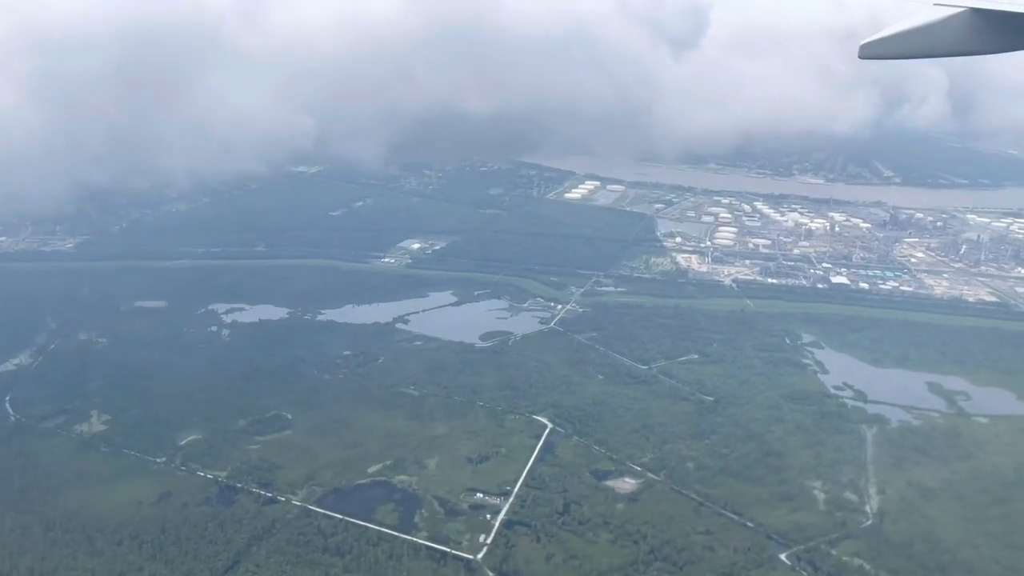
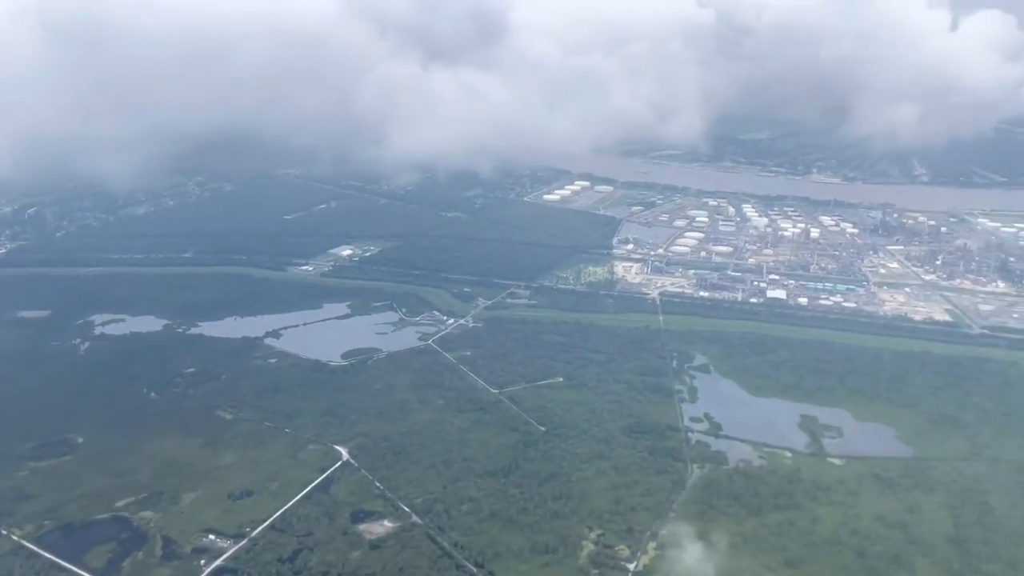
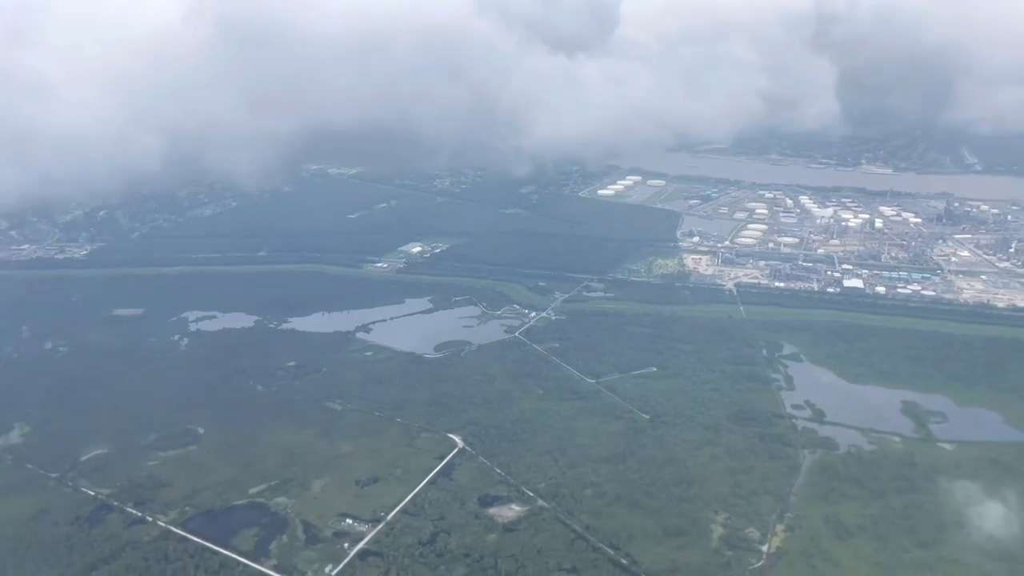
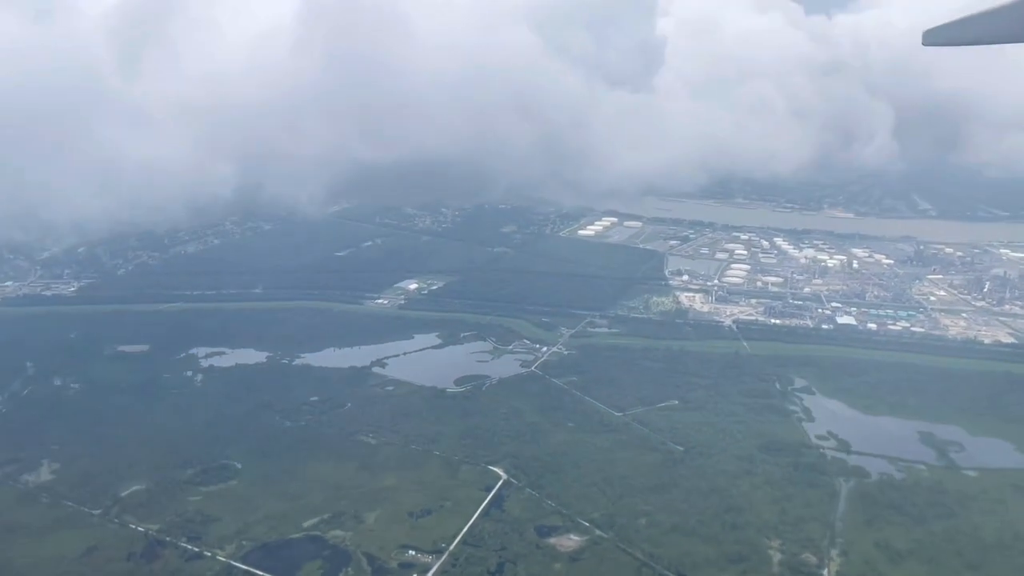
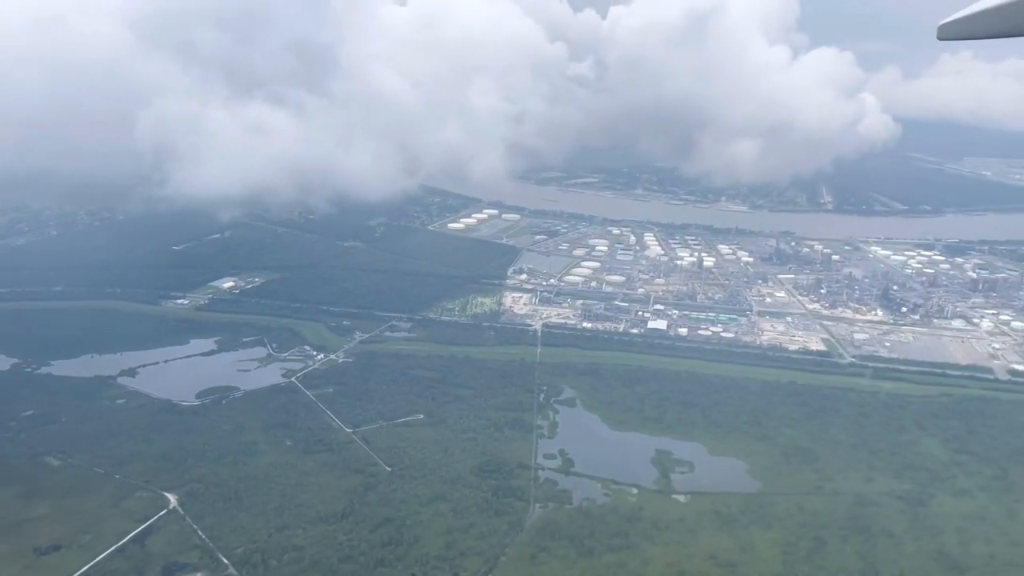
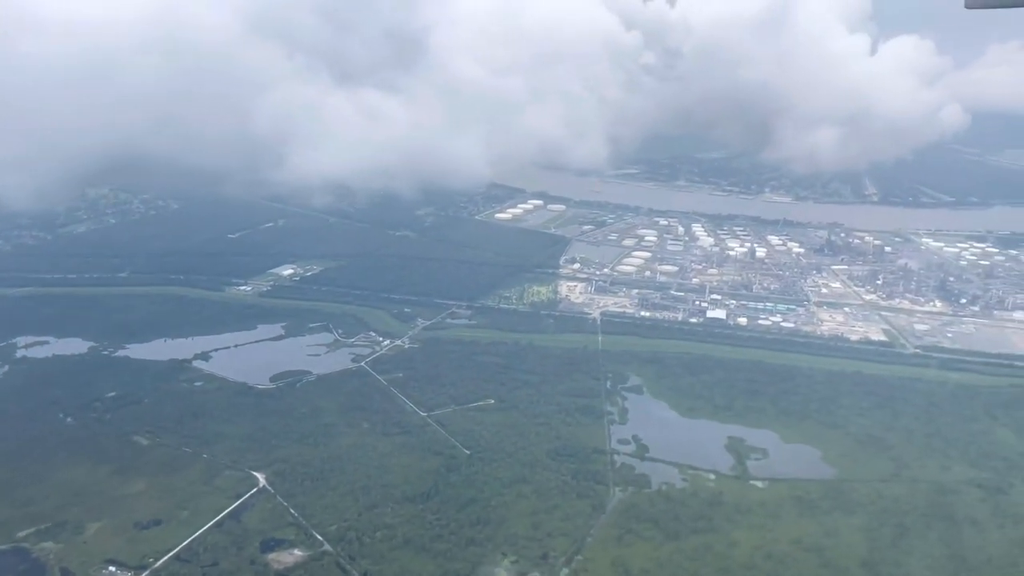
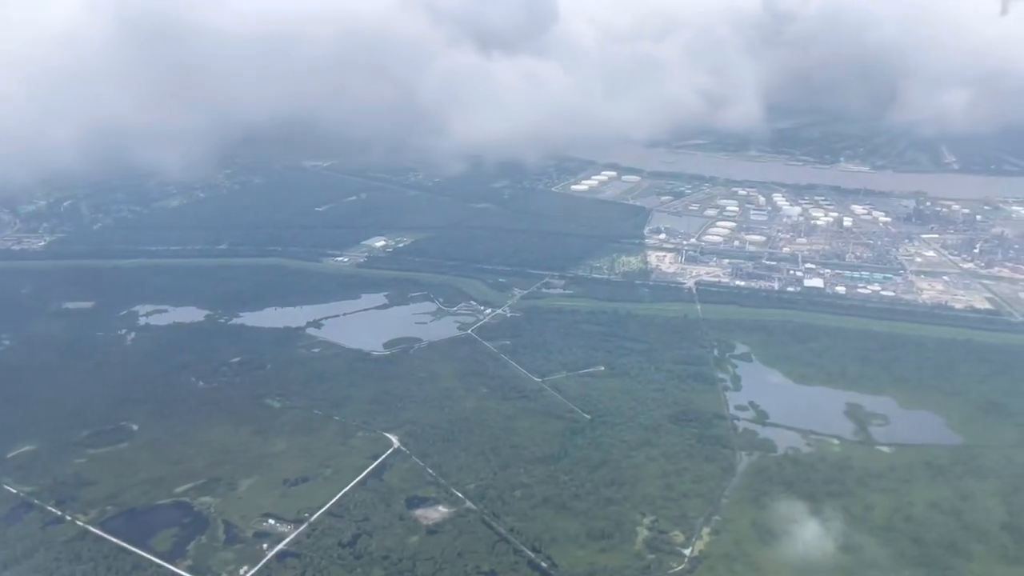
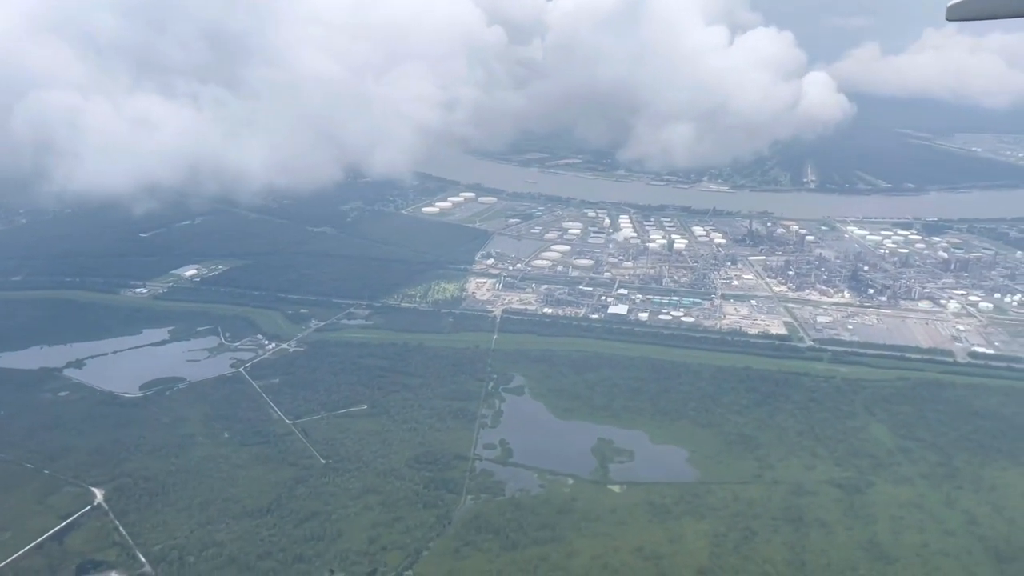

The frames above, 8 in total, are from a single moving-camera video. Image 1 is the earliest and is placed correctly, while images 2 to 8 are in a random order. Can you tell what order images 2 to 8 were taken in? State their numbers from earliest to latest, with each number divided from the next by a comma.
4, 3, 7, 2, 6, 5, 8
